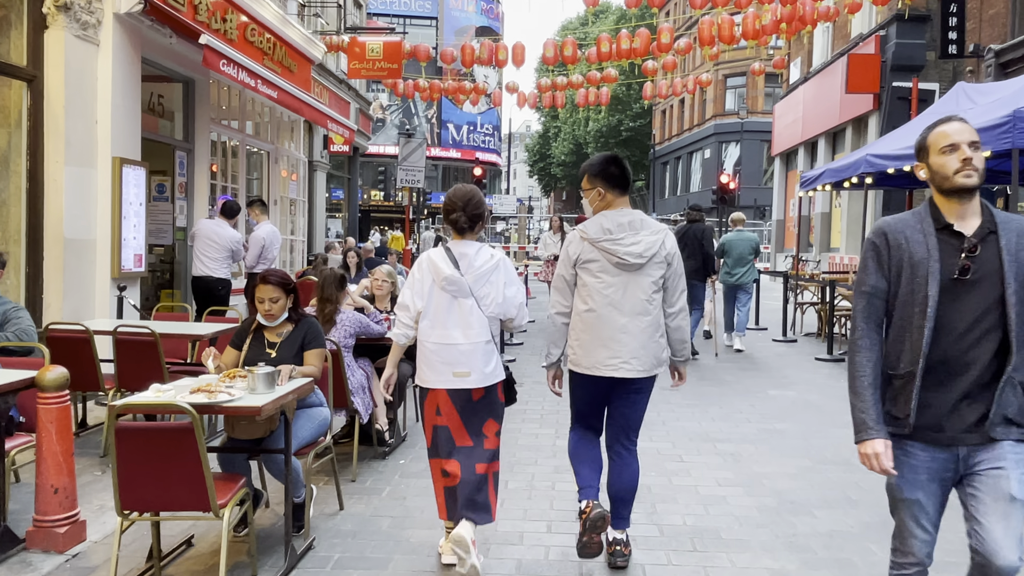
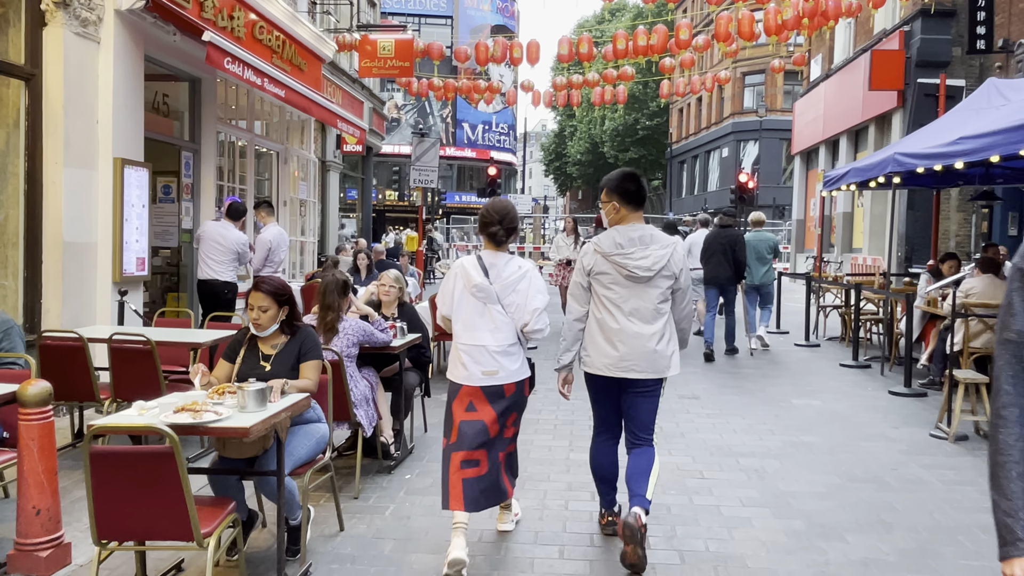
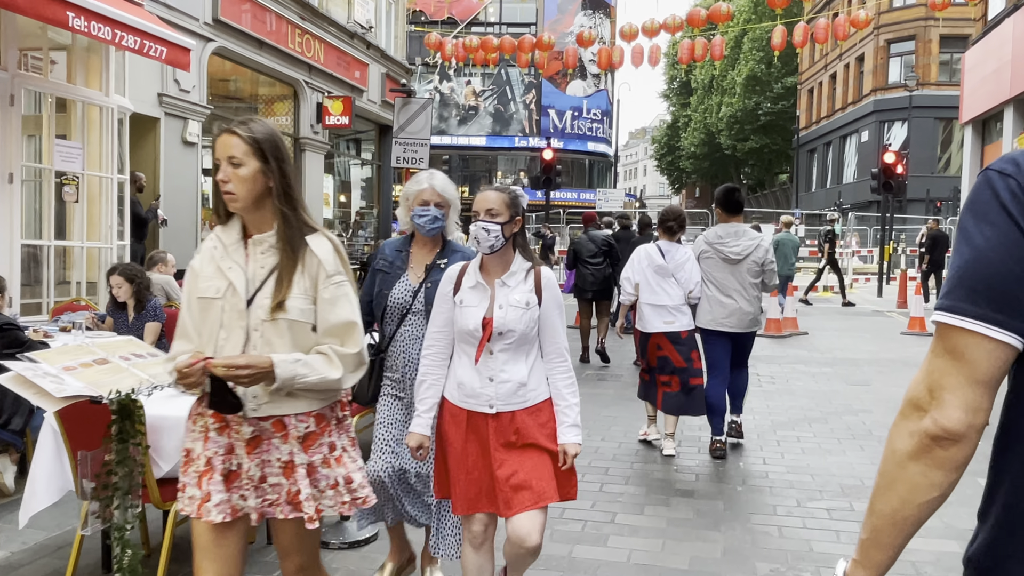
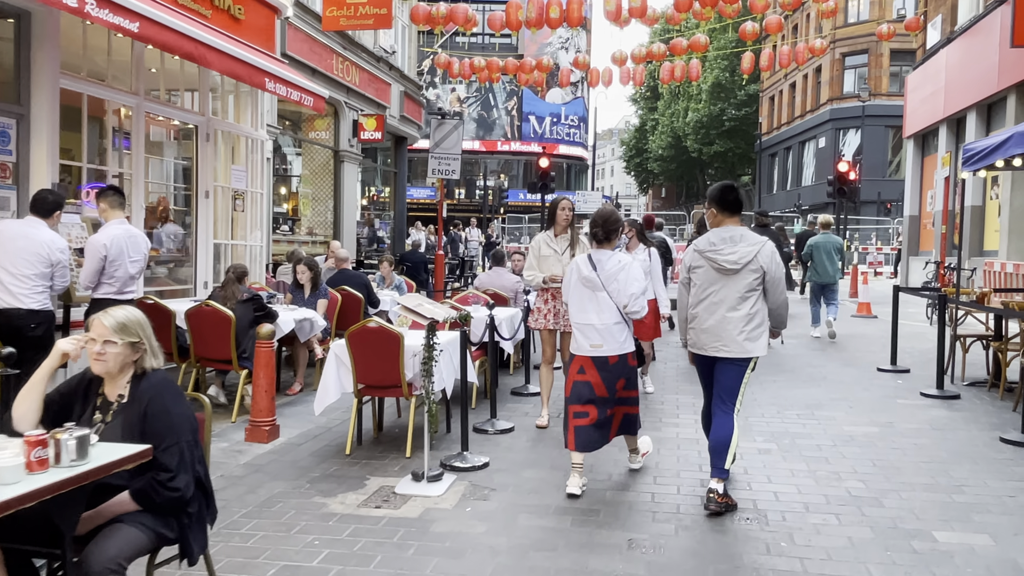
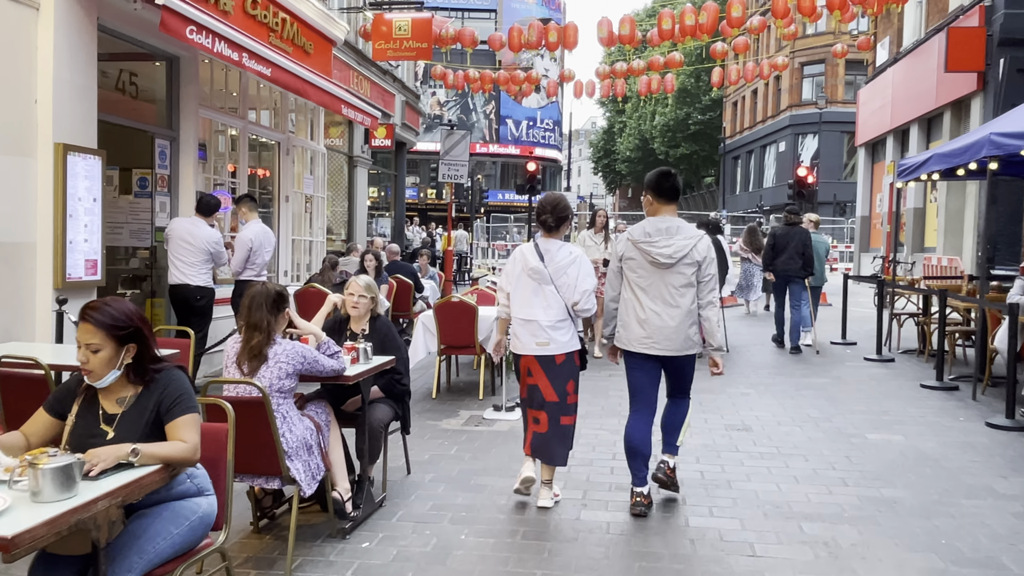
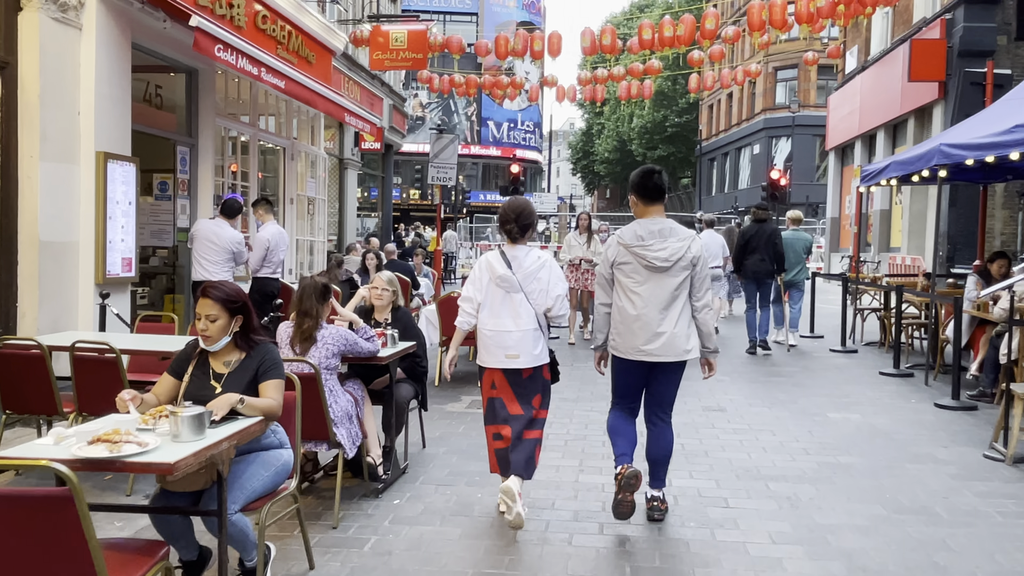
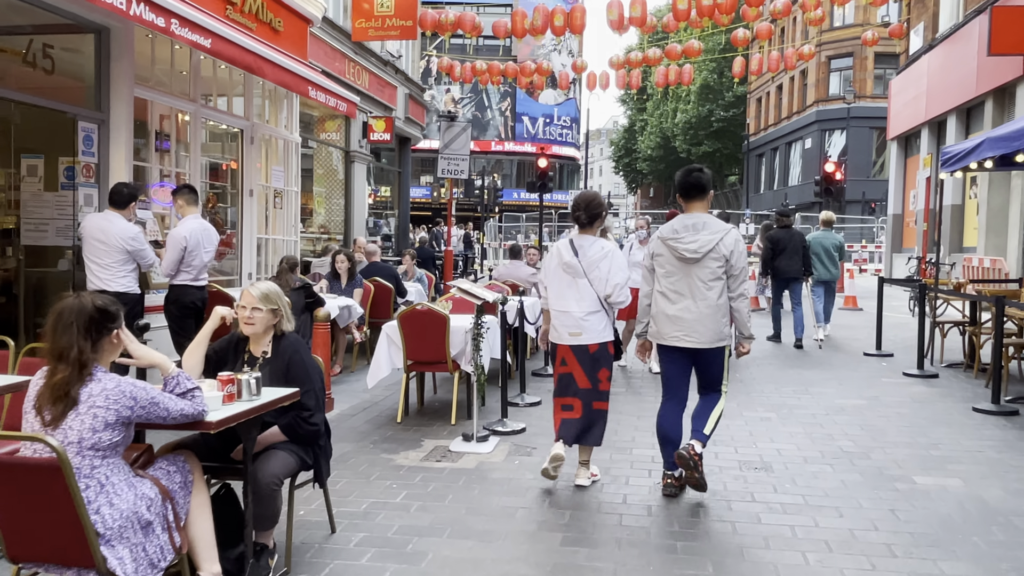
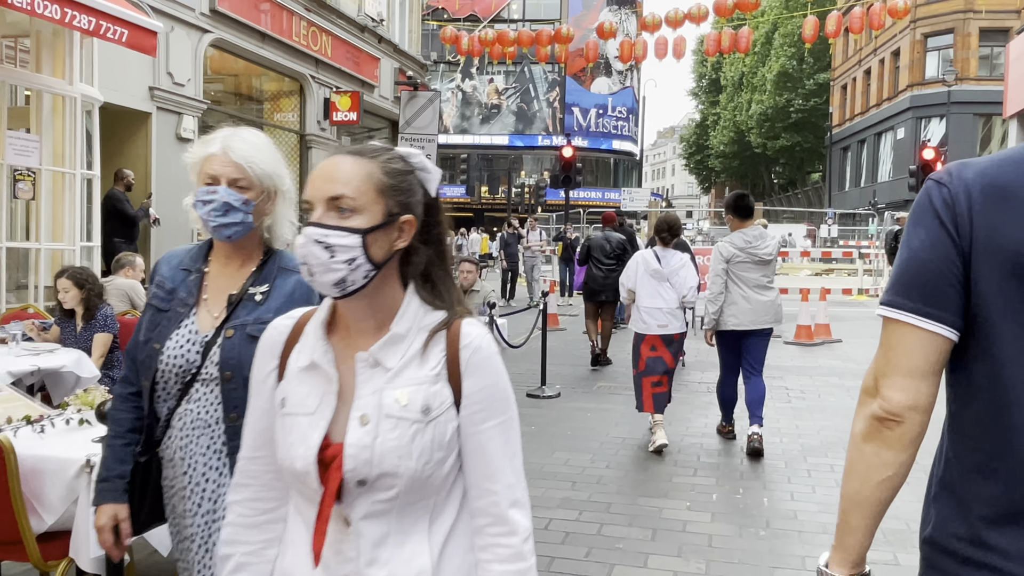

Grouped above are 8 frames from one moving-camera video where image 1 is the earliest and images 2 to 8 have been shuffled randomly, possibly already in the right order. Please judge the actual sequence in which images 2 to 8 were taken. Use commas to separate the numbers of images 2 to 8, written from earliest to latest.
2, 6, 5, 7, 4, 3, 8
